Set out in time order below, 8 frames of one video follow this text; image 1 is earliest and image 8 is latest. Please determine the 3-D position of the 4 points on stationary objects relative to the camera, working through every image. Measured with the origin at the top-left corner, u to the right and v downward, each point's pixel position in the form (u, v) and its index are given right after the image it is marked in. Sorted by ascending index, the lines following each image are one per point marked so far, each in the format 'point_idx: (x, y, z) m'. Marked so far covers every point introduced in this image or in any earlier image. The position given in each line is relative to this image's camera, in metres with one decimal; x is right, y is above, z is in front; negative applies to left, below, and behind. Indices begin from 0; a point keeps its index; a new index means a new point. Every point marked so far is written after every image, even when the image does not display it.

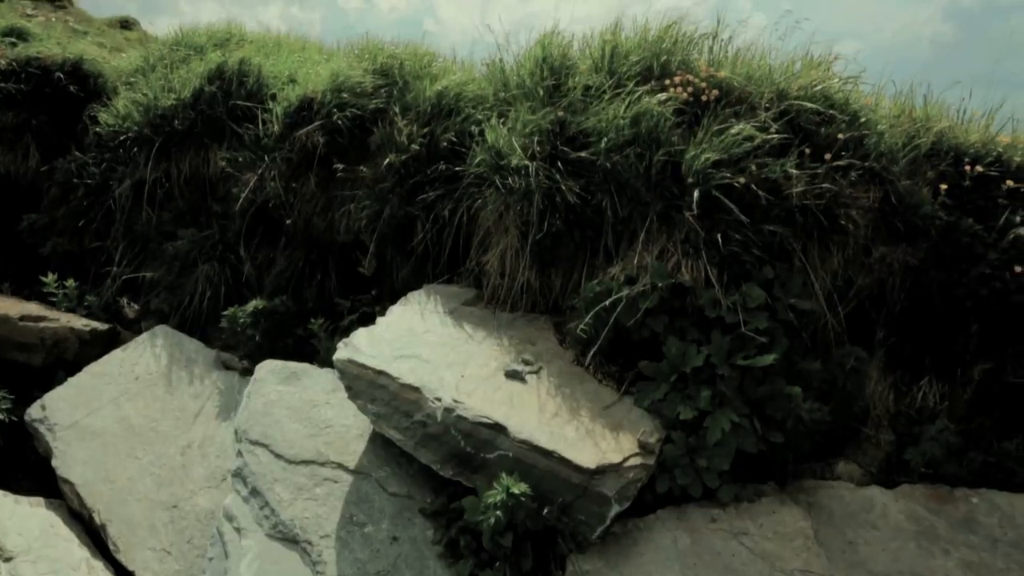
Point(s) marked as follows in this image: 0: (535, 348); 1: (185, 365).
0: (+0.2, -0.5, +5.9) m
1: (-3.0, -0.7, +6.6) m
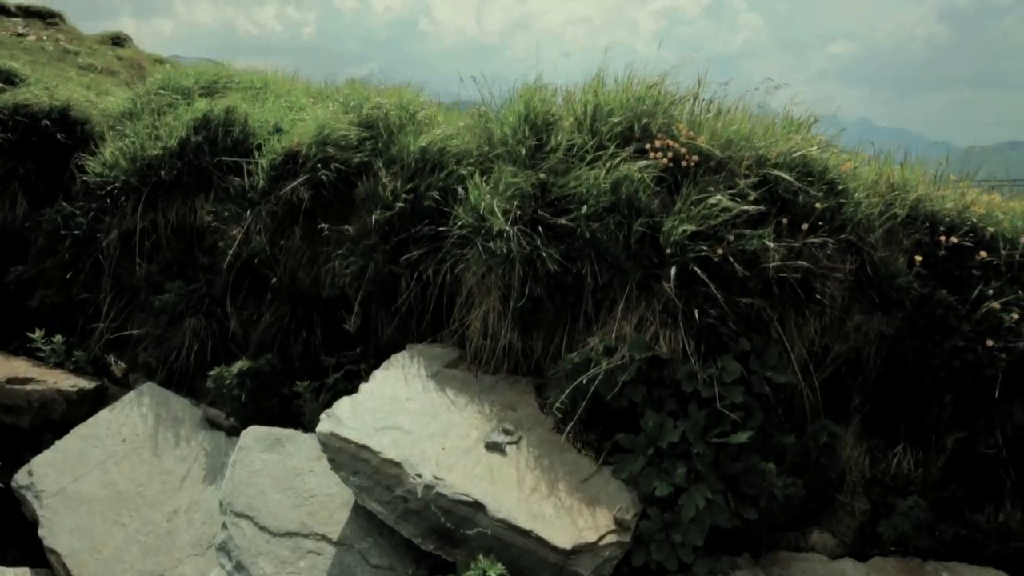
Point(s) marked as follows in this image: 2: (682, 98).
0: (0.0, -1.0, +6.0) m
1: (-3.1, -1.3, +6.7) m
2: (+1.6, +1.8, +7.1) m
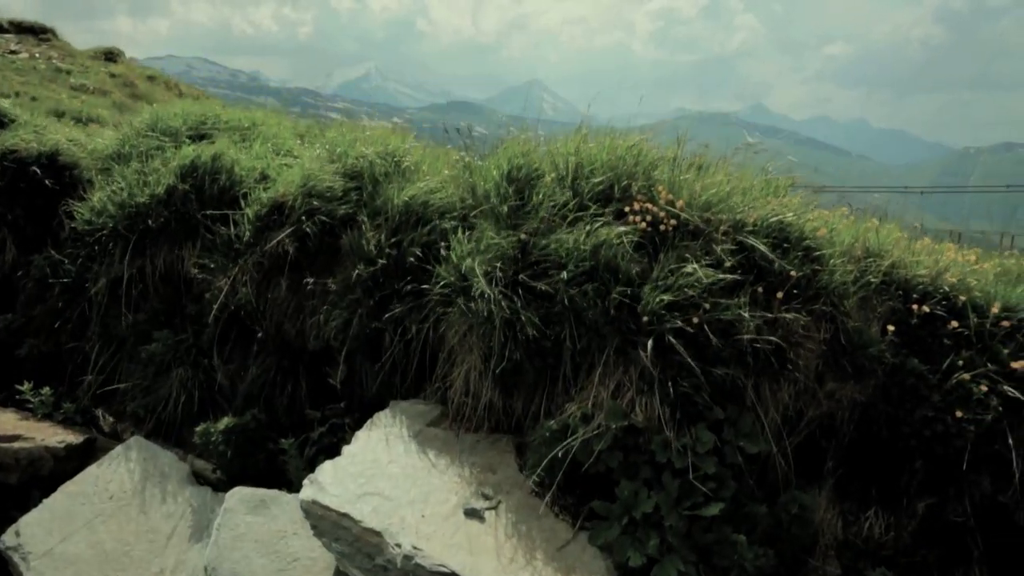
0: (-0.1, -1.6, +6.1) m
1: (-3.3, -1.8, +6.8) m
2: (+1.4, +1.2, +7.2) m
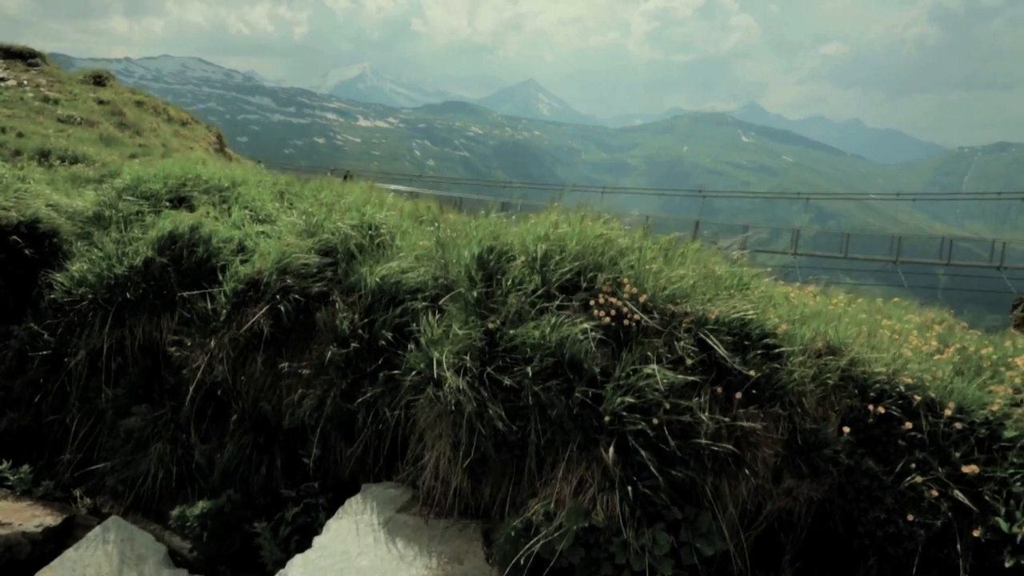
0: (-0.4, -2.4, +6.2) m
1: (-3.6, -2.6, +6.9) m
2: (+1.1, +0.4, +7.3) m
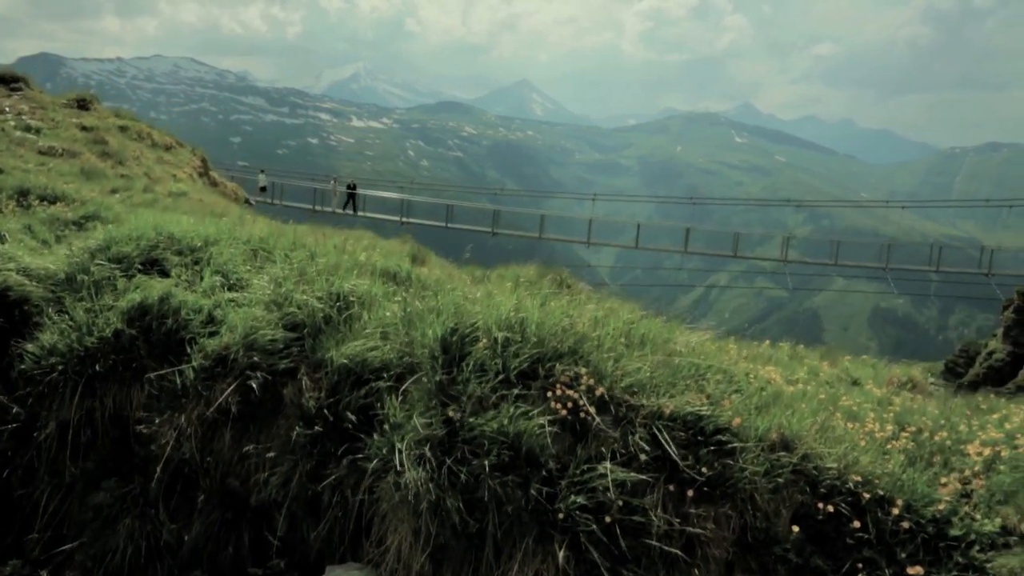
0: (-0.8, -3.2, +6.3) m
1: (-4.0, -3.5, +7.0) m
2: (+0.8, -0.4, +7.4) m
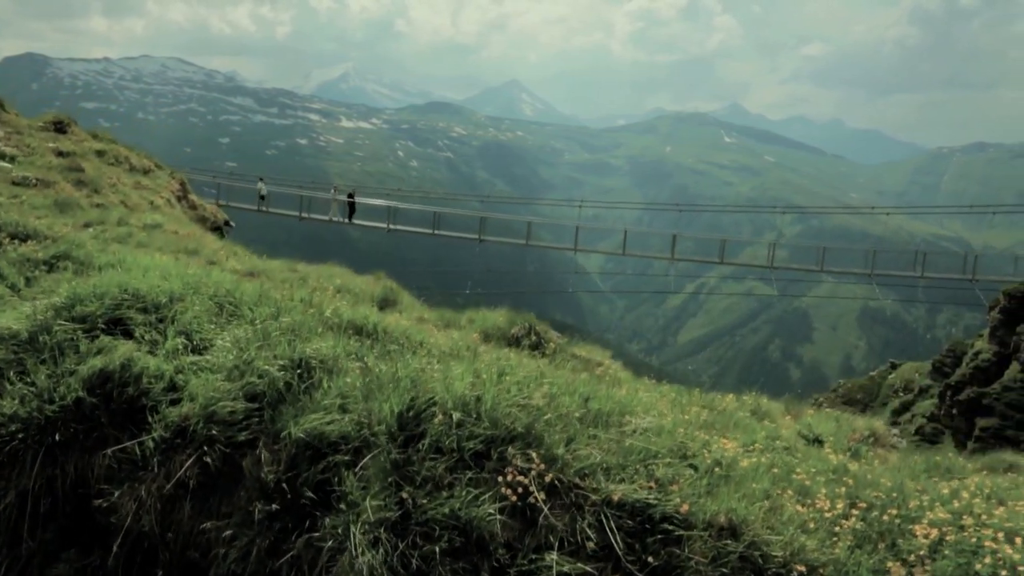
0: (-1.2, -4.0, +6.3) m
1: (-4.4, -4.3, +7.0) m
2: (+0.3, -1.2, +7.4) m
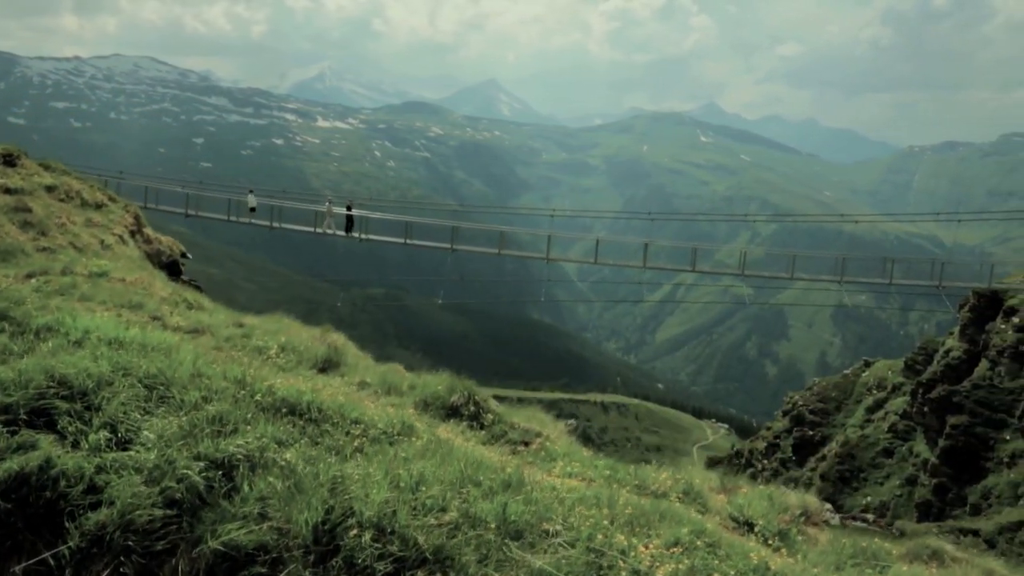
0: (-2.0, -5.2, +6.3) m
1: (-5.2, -5.5, +6.9) m
2: (-0.5, -2.3, +7.4) m
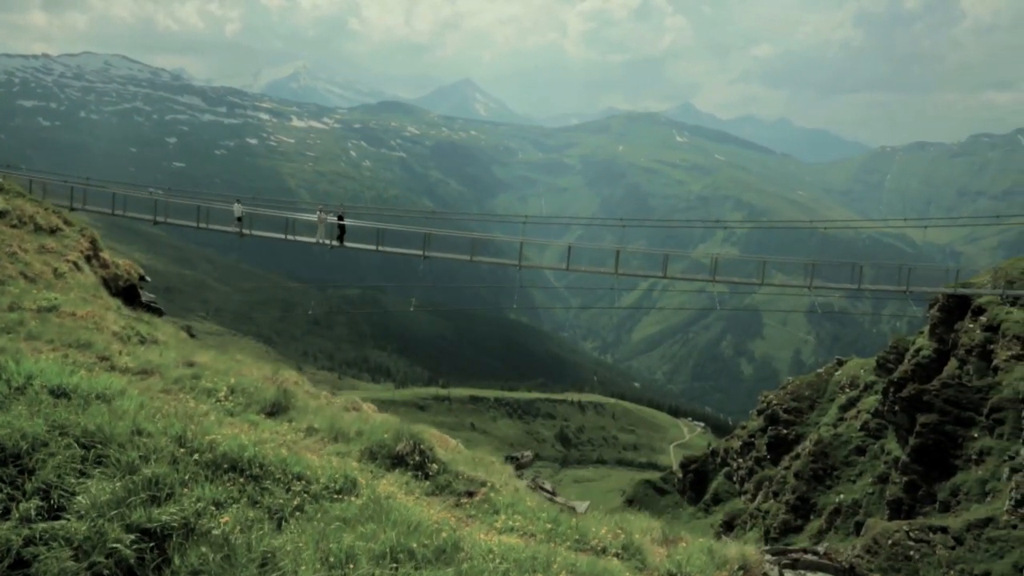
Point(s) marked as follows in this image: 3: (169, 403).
0: (-2.7, -6.0, +6.3) m
1: (-5.9, -6.3, +6.8) m
2: (-1.3, -3.1, +7.4) m
3: (-5.9, -1.9, +12.5) m
